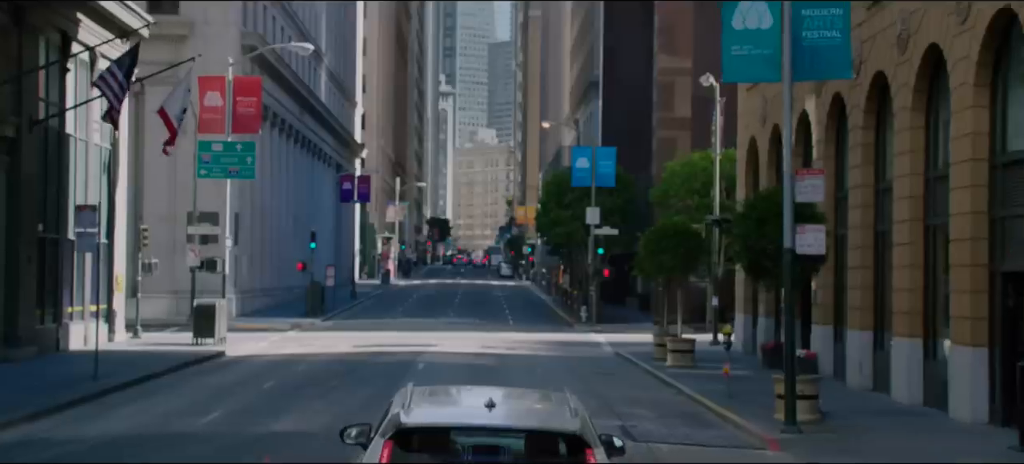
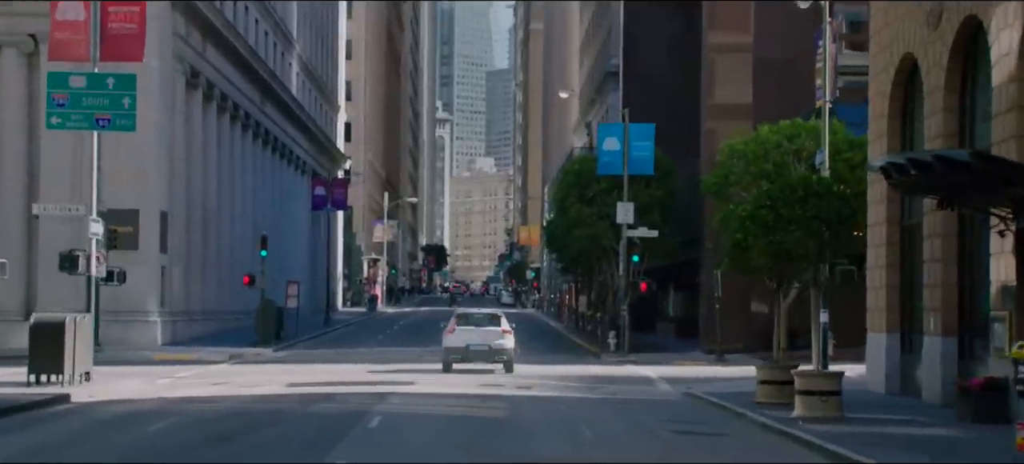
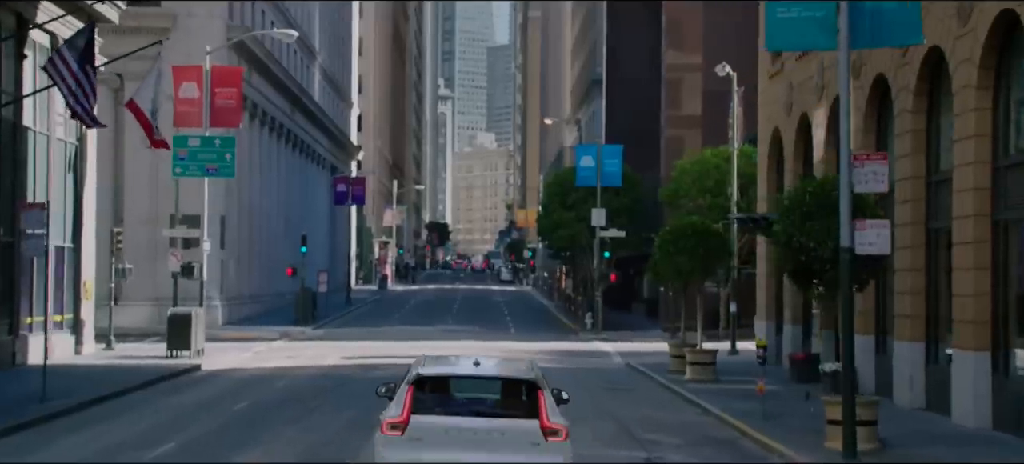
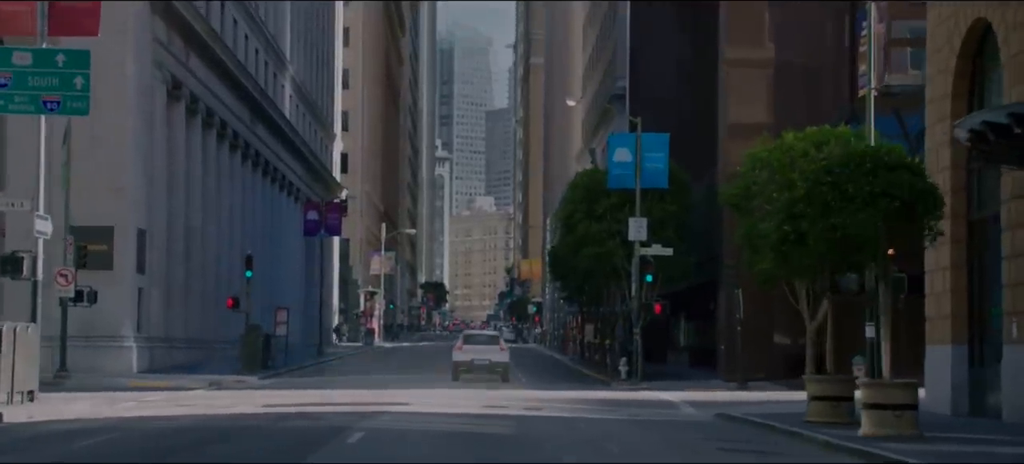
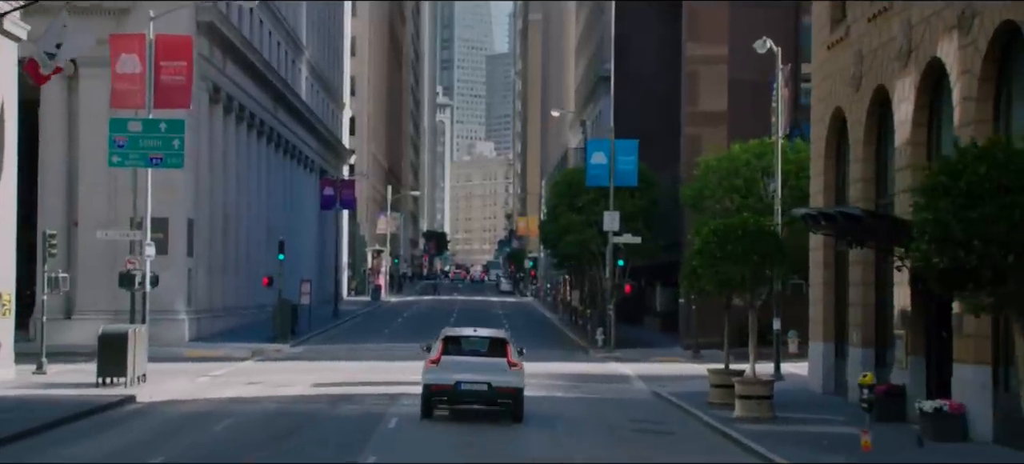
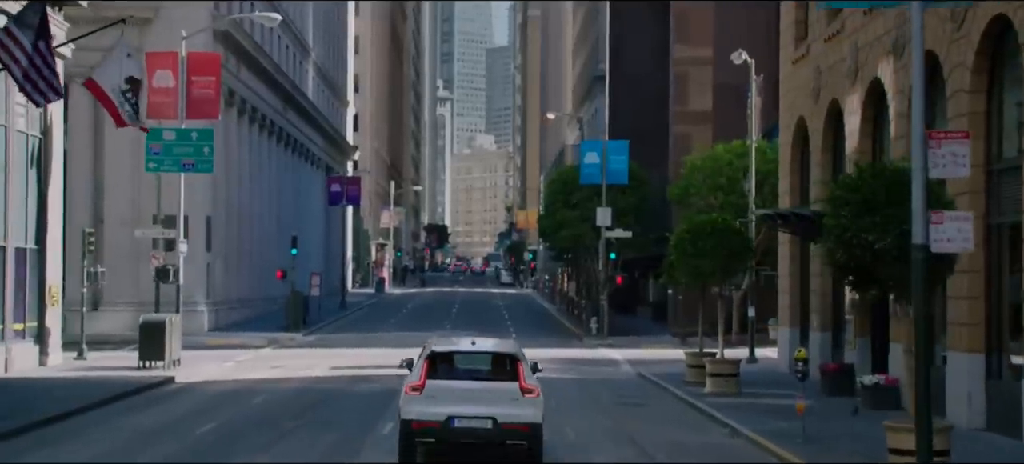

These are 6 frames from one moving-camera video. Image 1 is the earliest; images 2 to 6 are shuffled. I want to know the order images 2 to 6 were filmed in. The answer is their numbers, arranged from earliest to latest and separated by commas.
3, 6, 5, 2, 4
